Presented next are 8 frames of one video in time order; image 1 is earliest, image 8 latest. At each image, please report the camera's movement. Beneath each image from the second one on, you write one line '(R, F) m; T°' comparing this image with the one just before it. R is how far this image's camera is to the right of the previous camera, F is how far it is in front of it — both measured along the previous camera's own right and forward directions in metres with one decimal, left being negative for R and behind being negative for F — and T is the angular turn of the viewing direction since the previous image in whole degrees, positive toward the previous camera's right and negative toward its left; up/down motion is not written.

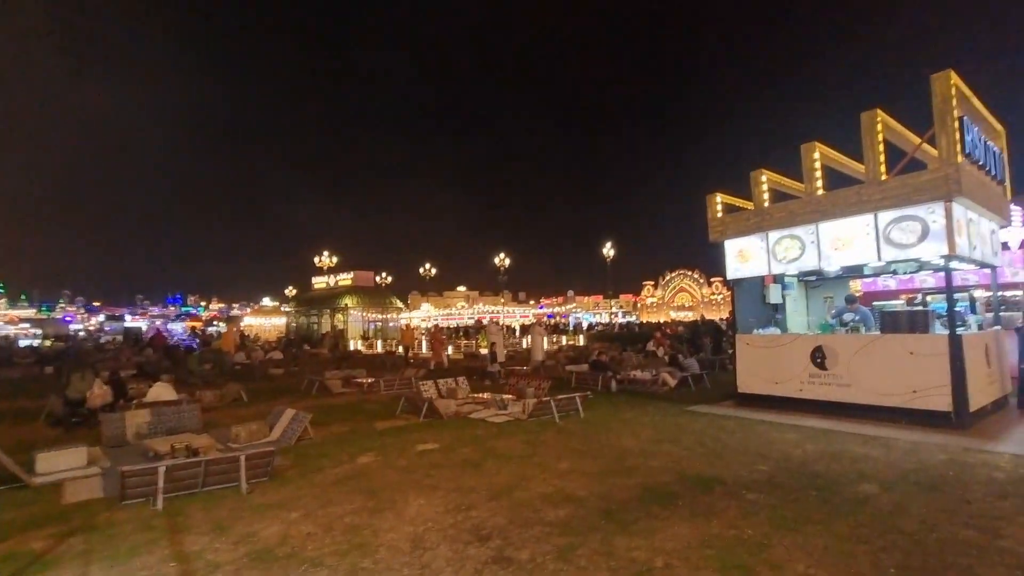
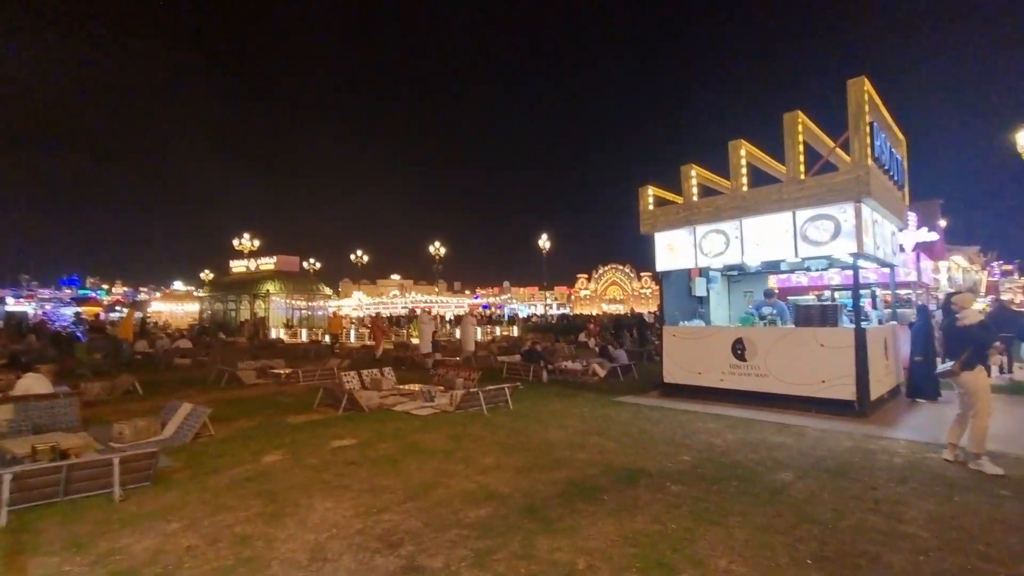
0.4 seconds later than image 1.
(+0.1, +0.3) m; +7°
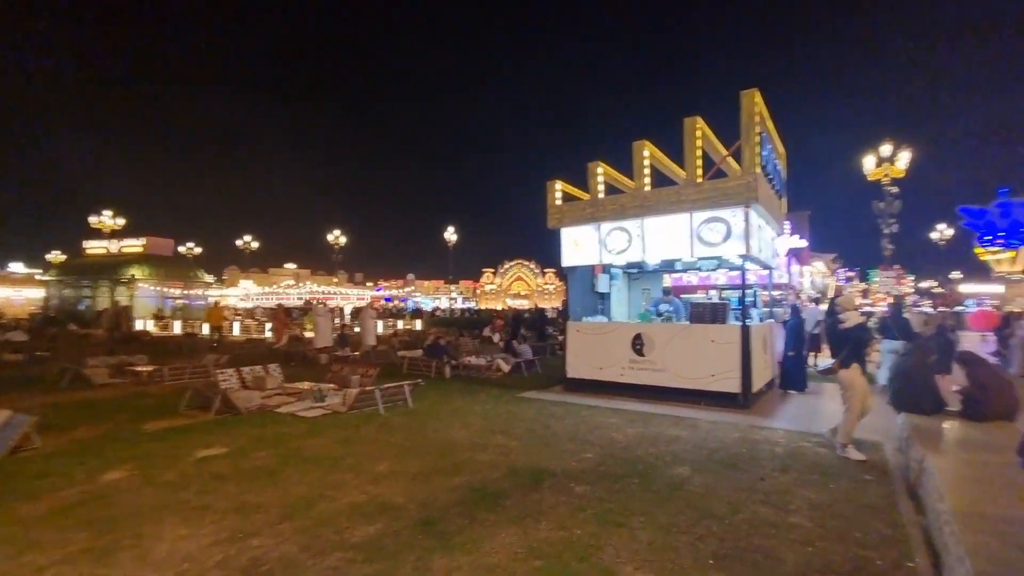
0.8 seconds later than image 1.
(0.0, +0.3) m; +10°
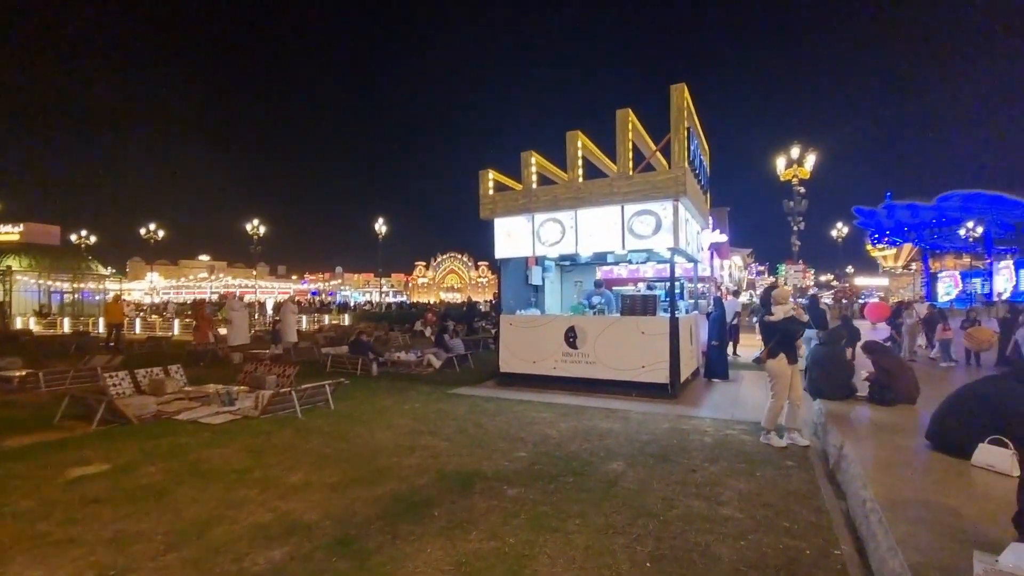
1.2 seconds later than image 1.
(0.0, +0.3) m; +7°
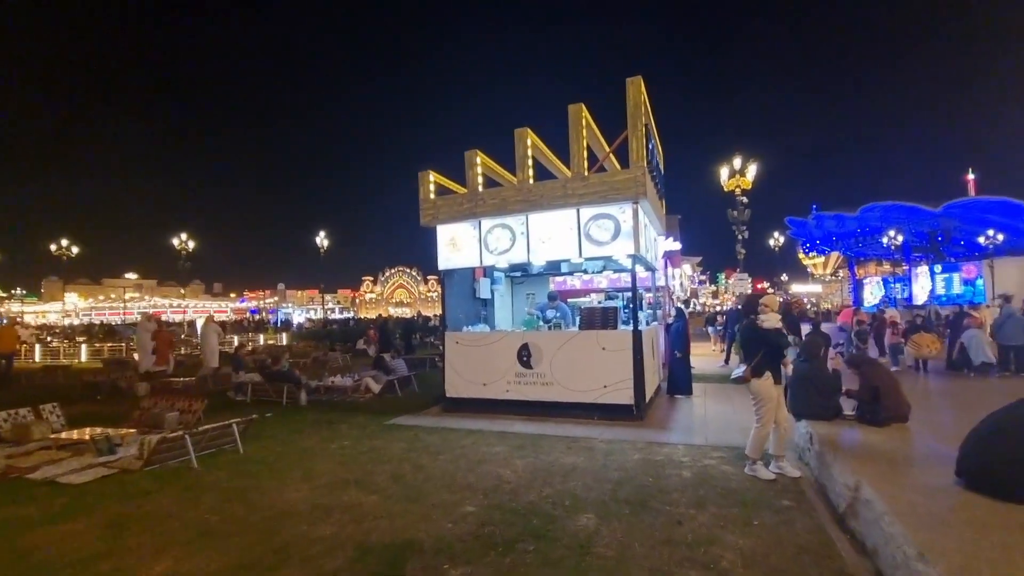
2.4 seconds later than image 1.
(+0.1, +1.1) m; +5°
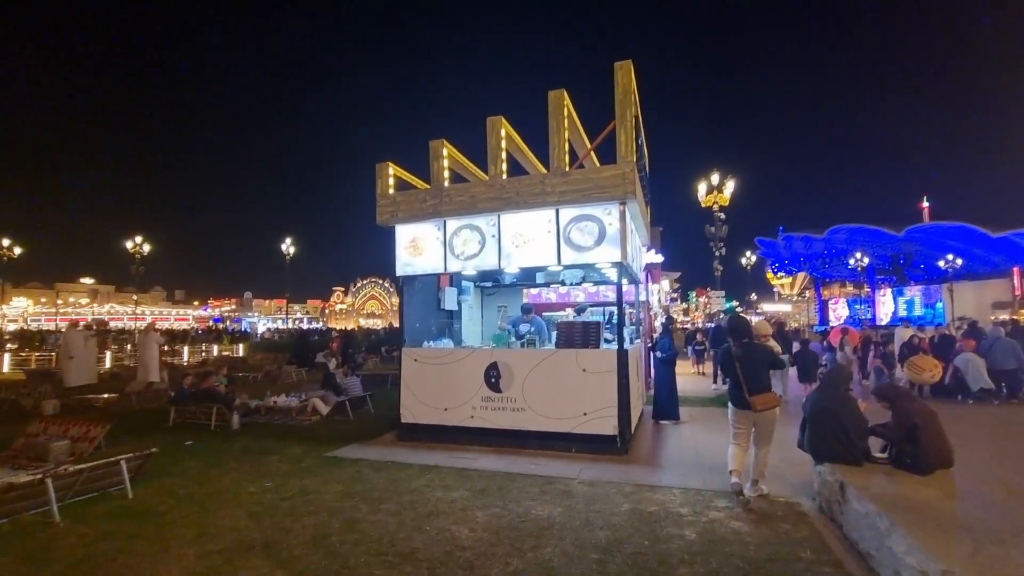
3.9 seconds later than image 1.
(+0.1, +1.3) m; +3°
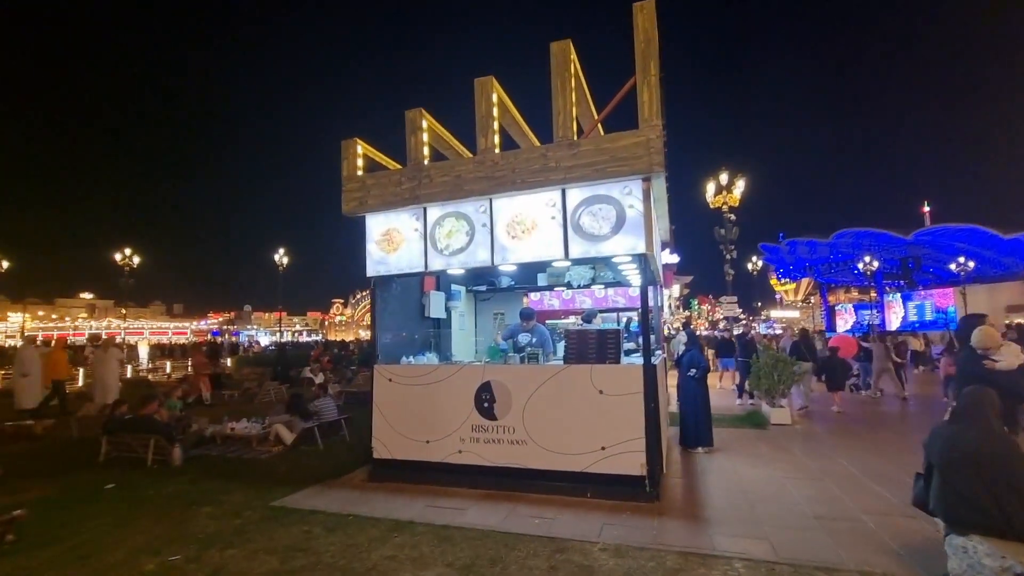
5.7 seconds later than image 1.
(+0.1, +1.7) m; 0°
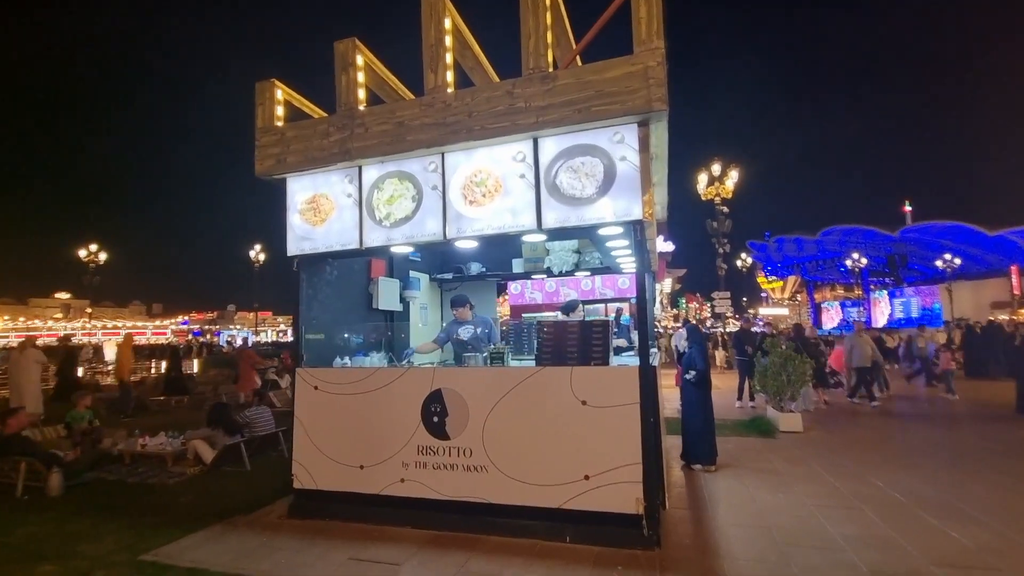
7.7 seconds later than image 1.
(+0.3, +1.6) m; +1°
